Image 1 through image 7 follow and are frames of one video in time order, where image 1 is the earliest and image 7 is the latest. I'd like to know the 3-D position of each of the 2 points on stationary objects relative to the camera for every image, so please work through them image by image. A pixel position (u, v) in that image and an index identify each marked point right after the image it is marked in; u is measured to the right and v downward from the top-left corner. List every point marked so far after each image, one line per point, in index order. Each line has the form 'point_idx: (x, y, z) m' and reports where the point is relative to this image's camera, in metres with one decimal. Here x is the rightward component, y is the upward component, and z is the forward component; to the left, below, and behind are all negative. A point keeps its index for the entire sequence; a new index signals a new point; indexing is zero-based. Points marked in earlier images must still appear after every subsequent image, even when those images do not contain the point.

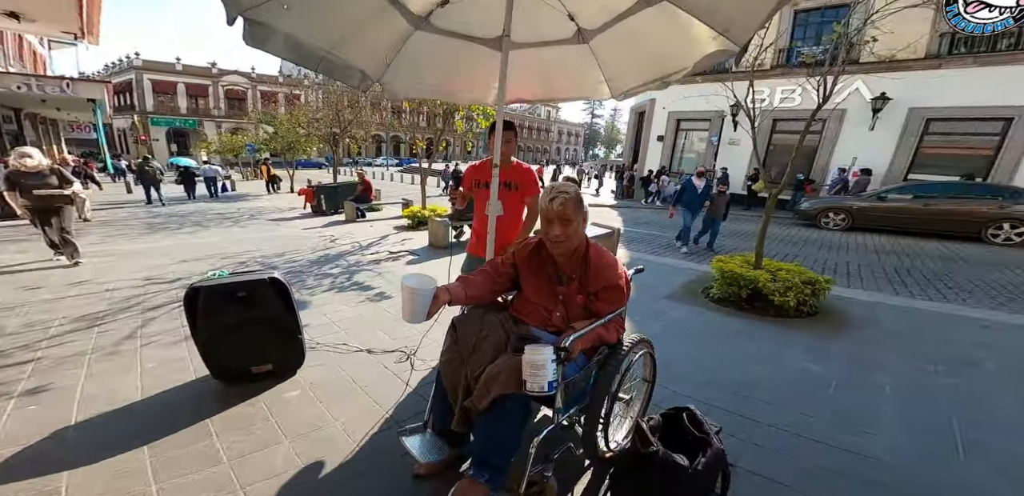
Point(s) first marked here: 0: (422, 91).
0: (-0.6, +1.3, +3.1) m
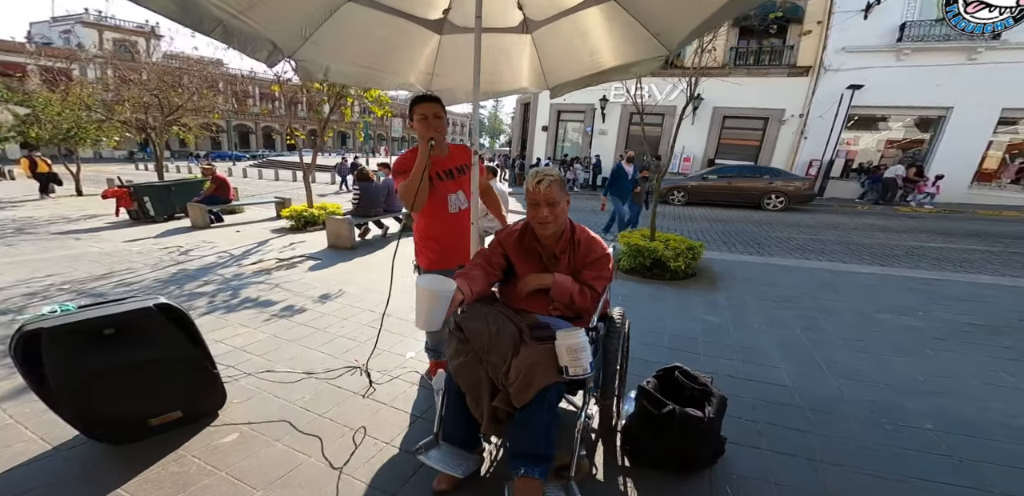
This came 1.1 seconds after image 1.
0: (-1.1, +1.3, +2.8) m
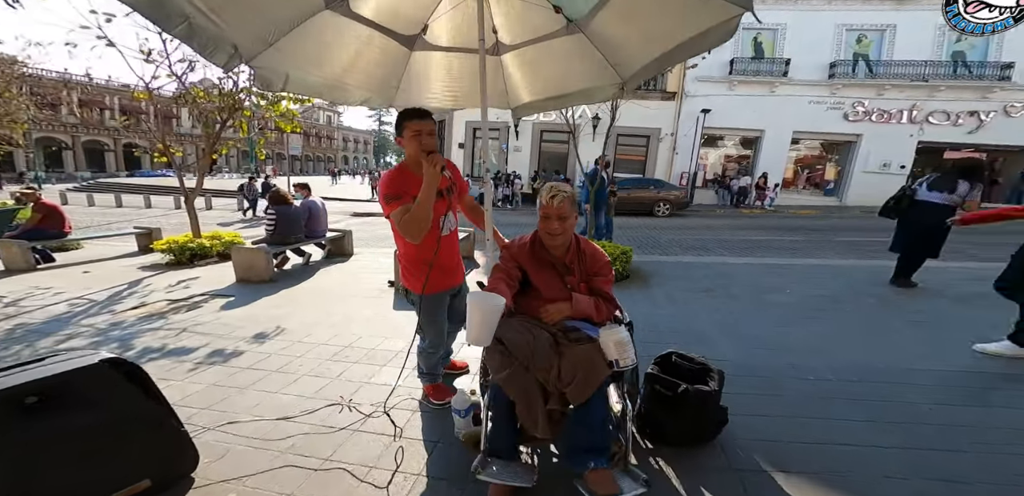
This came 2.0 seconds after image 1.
0: (-1.3, +1.1, +2.6) m
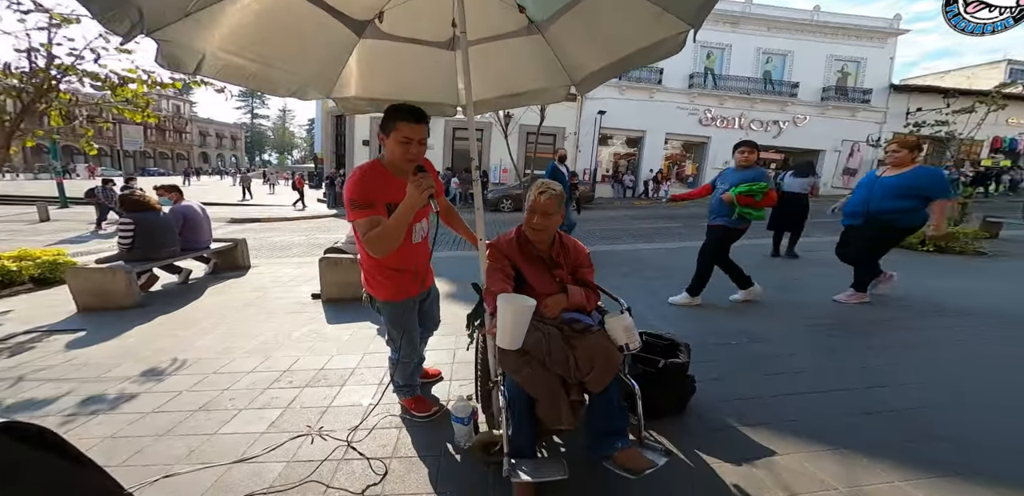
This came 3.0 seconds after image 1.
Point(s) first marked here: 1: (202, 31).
0: (-1.5, +1.0, +2.2) m
1: (-1.5, +1.1, +1.9) m
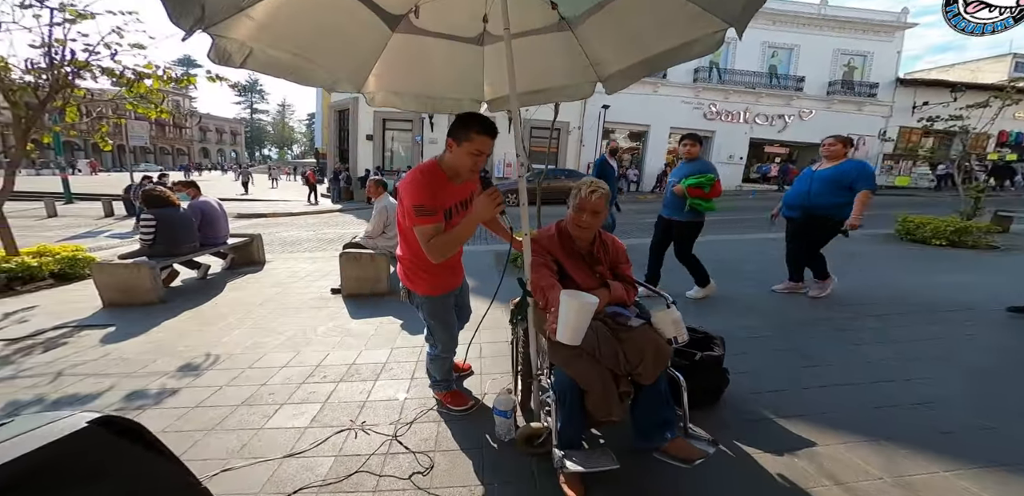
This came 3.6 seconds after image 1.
0: (-1.3, +1.0, +2.2) m
1: (-1.3, +1.1, +1.9) m
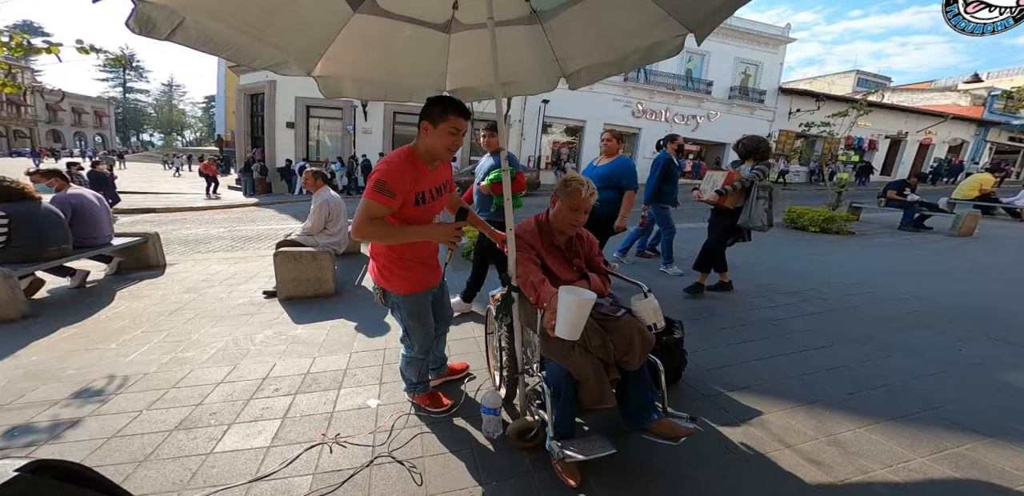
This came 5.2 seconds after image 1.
0: (-1.4, +1.0, +1.9) m
1: (-1.3, +1.1, +1.6) m
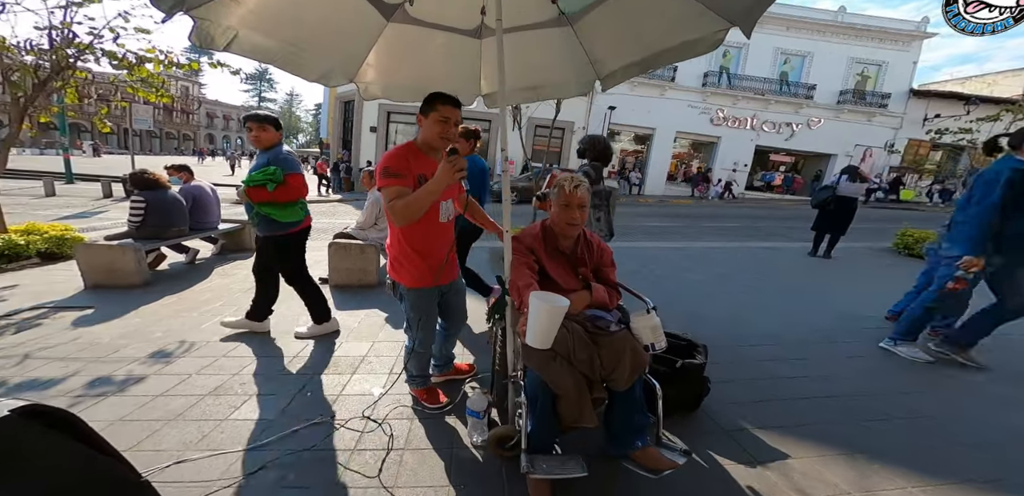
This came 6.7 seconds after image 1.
0: (-1.4, +1.1, +2.1) m
1: (-1.3, +1.2, +1.8) m
